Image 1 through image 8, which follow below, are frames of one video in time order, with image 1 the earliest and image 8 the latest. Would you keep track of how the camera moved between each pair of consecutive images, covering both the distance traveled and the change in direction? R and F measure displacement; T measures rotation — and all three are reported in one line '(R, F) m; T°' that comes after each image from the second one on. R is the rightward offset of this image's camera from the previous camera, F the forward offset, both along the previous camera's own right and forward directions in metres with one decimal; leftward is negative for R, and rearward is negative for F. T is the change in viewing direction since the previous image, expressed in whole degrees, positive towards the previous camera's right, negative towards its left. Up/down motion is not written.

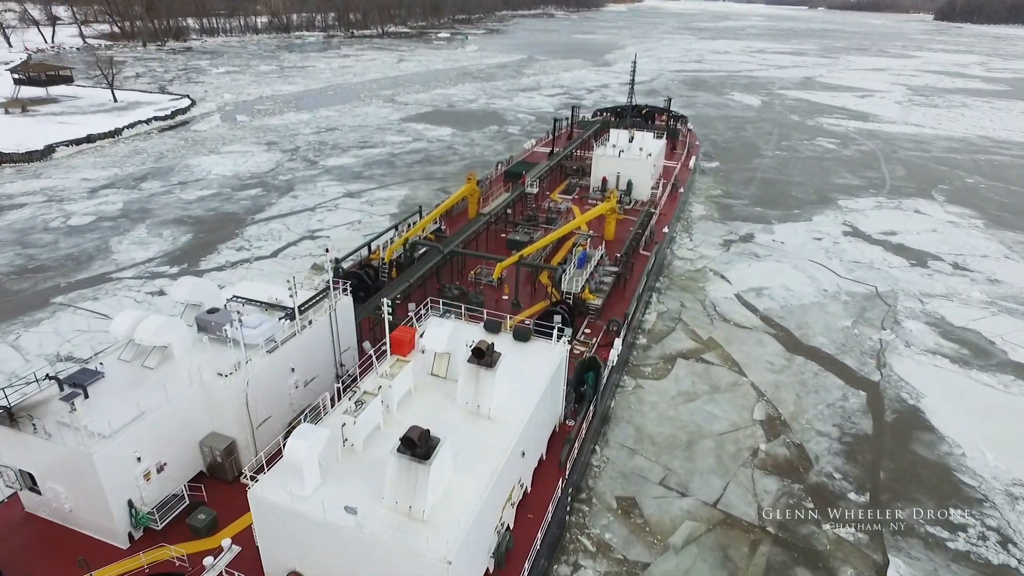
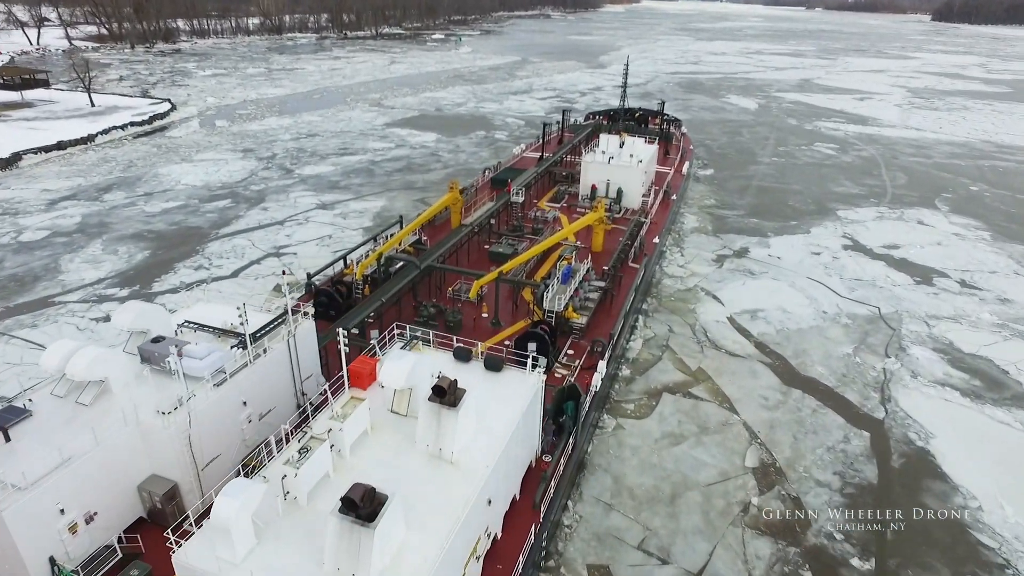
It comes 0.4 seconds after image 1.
(+0.8, +1.5) m; 0°
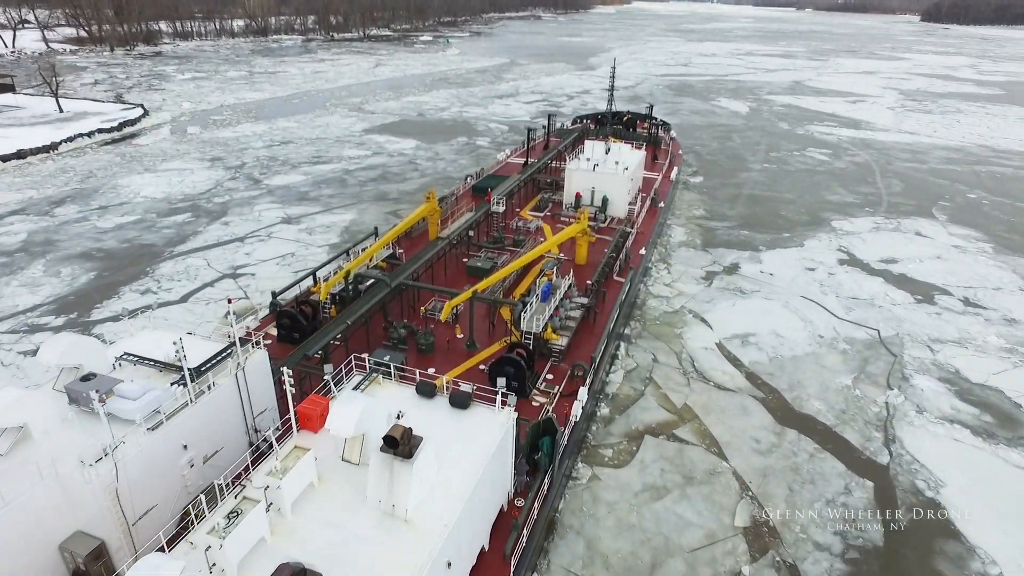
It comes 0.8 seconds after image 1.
(+0.7, +1.5) m; +1°
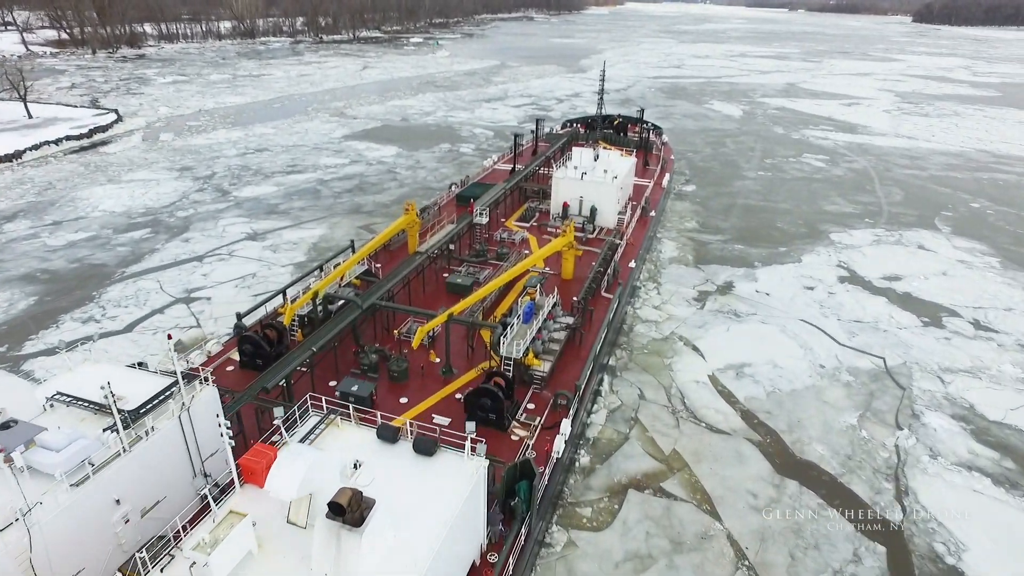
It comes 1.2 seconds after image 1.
(+0.6, +1.5) m; 0°
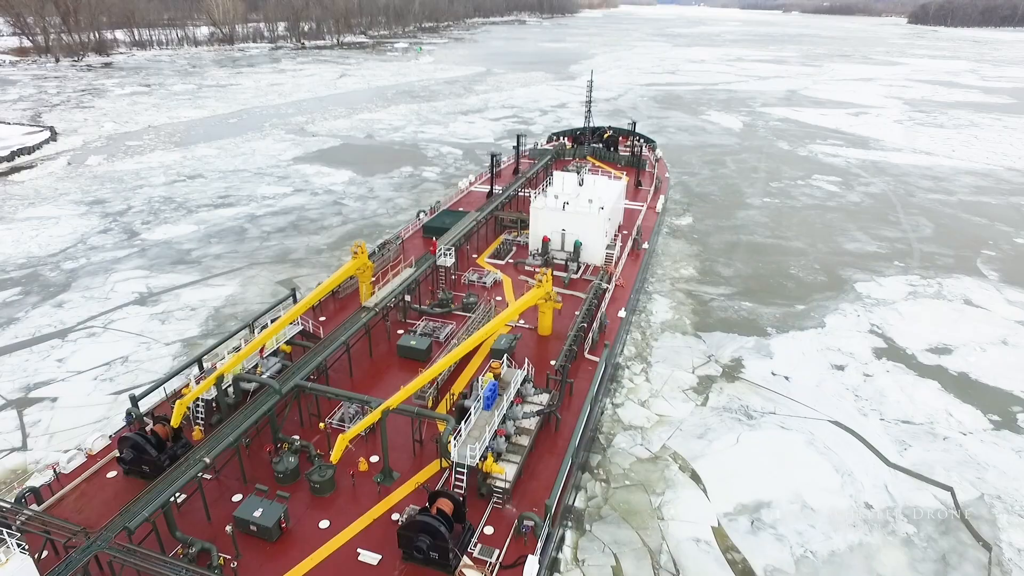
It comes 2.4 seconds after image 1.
(+1.4, +4.7) m; 0°
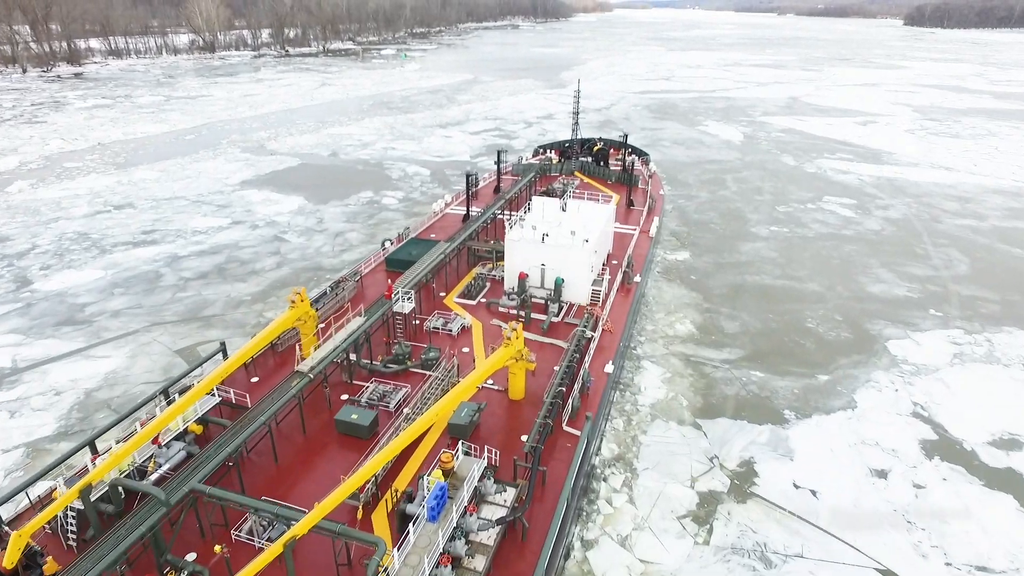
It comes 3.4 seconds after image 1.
(+1.2, +3.9) m; 0°
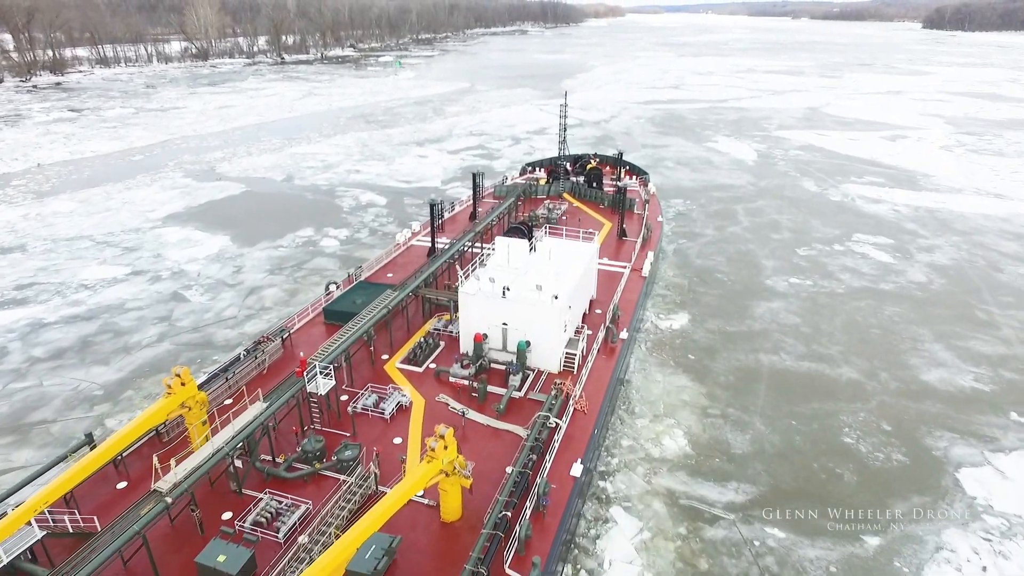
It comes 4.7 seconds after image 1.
(+2.0, +5.0) m; -1°
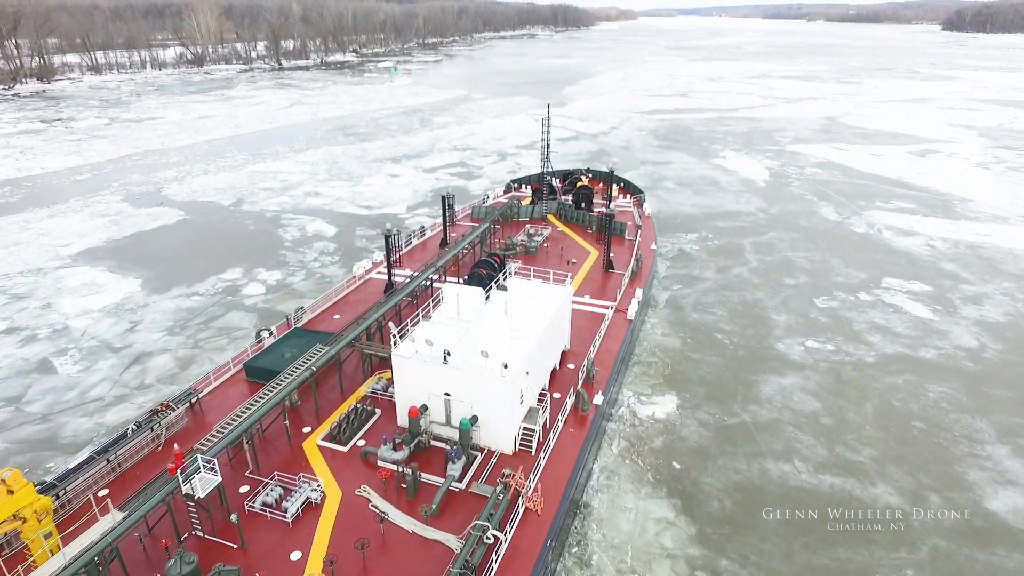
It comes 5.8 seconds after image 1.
(+1.8, +4.1) m; -1°
